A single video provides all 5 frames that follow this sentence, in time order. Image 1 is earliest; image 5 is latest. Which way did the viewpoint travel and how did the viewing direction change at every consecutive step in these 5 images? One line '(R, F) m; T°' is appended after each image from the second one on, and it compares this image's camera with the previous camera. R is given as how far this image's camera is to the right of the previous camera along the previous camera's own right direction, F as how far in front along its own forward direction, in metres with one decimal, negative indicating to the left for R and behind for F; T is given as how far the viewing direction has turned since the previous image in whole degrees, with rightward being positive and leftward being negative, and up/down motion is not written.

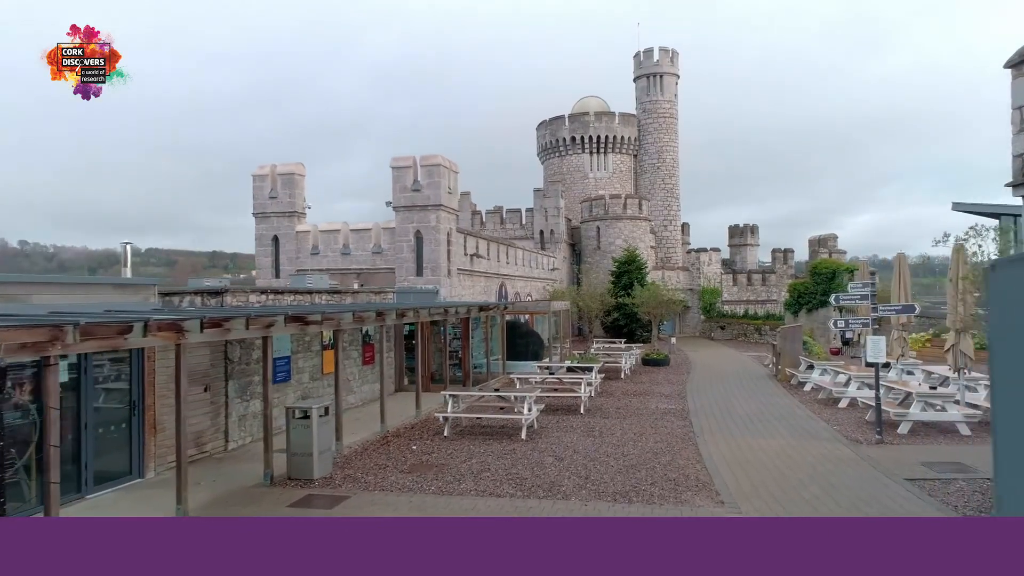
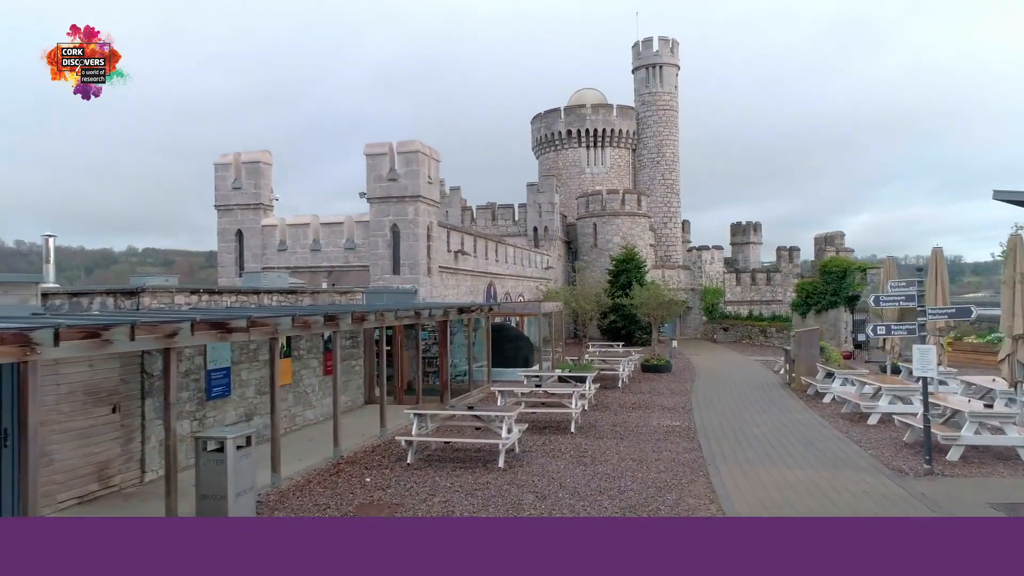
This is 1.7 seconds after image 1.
(+0.3, +1.6) m; 0°
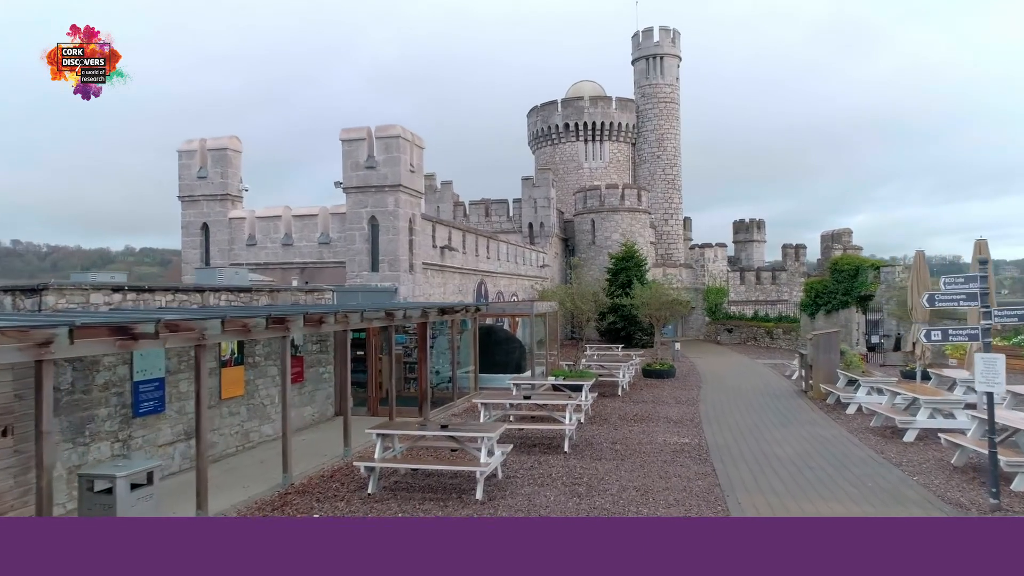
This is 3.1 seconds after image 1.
(+0.2, +1.3) m; 0°
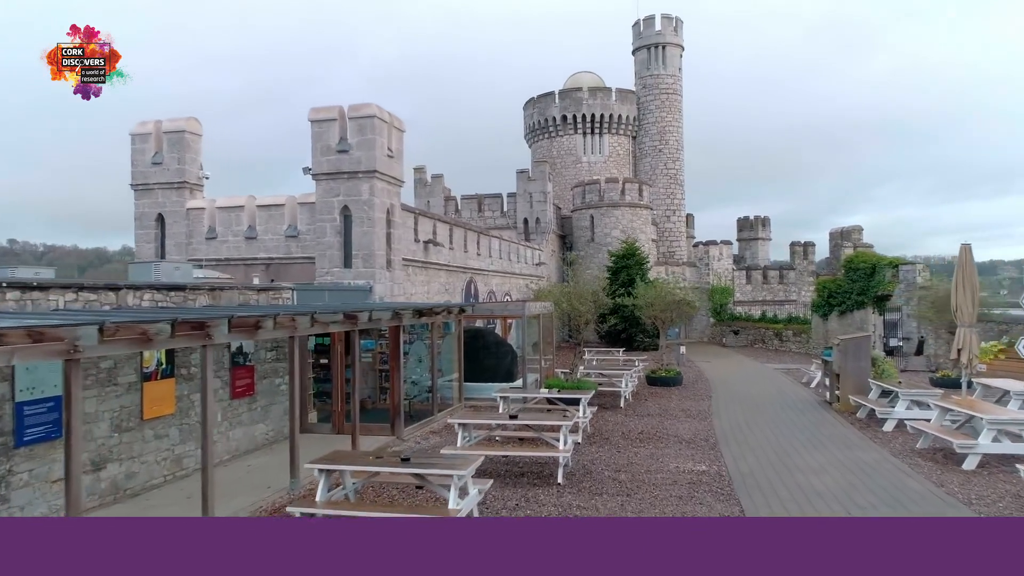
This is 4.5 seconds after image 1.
(+0.2, +1.5) m; 0°
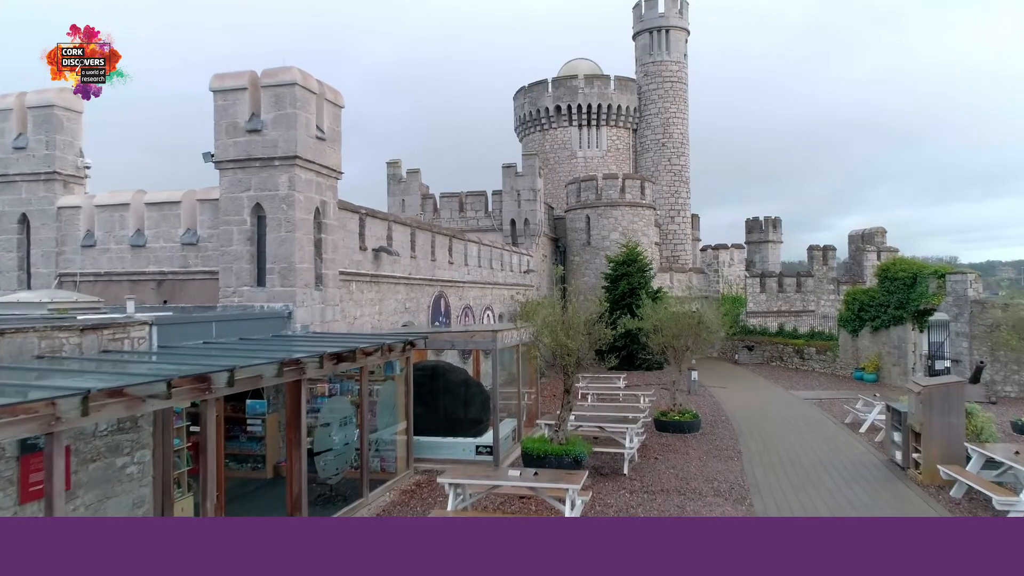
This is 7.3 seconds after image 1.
(+0.4, +3.1) m; 0°
